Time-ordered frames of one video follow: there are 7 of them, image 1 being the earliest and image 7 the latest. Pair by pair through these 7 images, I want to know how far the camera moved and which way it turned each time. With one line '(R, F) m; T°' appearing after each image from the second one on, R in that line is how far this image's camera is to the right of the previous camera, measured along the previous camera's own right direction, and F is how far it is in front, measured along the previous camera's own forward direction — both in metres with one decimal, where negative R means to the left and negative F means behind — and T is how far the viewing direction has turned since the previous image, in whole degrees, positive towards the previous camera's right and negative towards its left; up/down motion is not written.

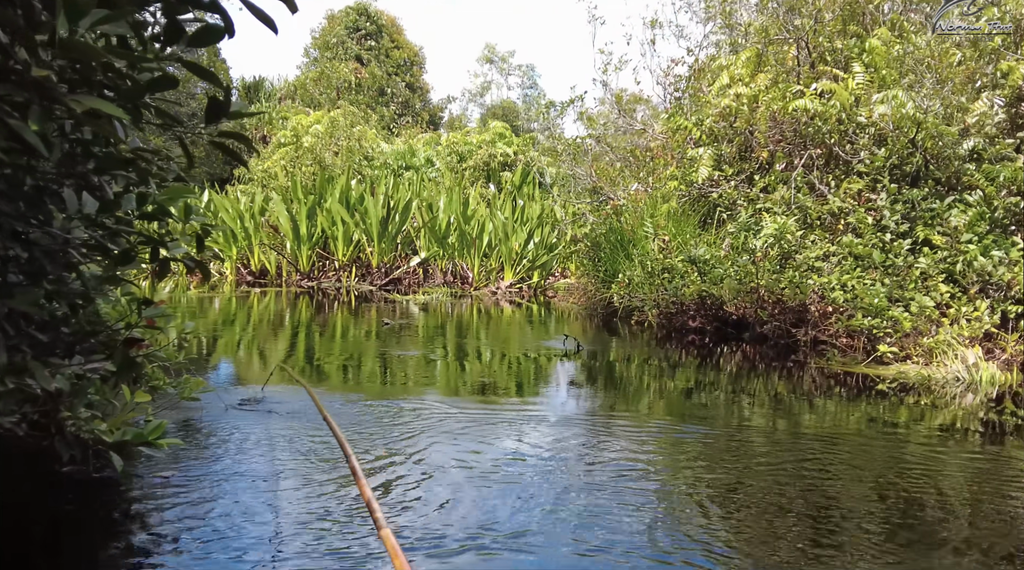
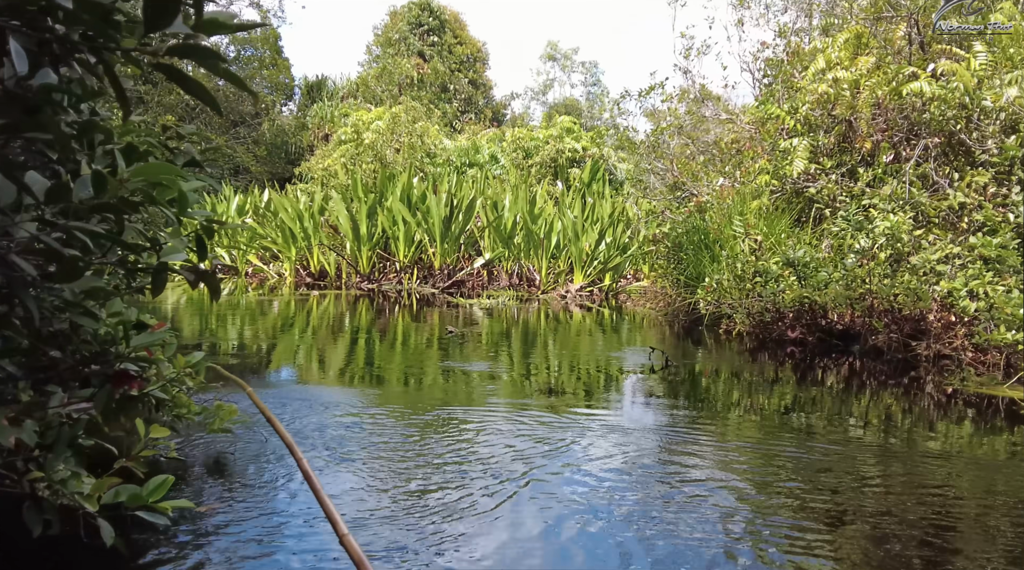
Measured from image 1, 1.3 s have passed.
(-0.1, +0.5) m; -3°
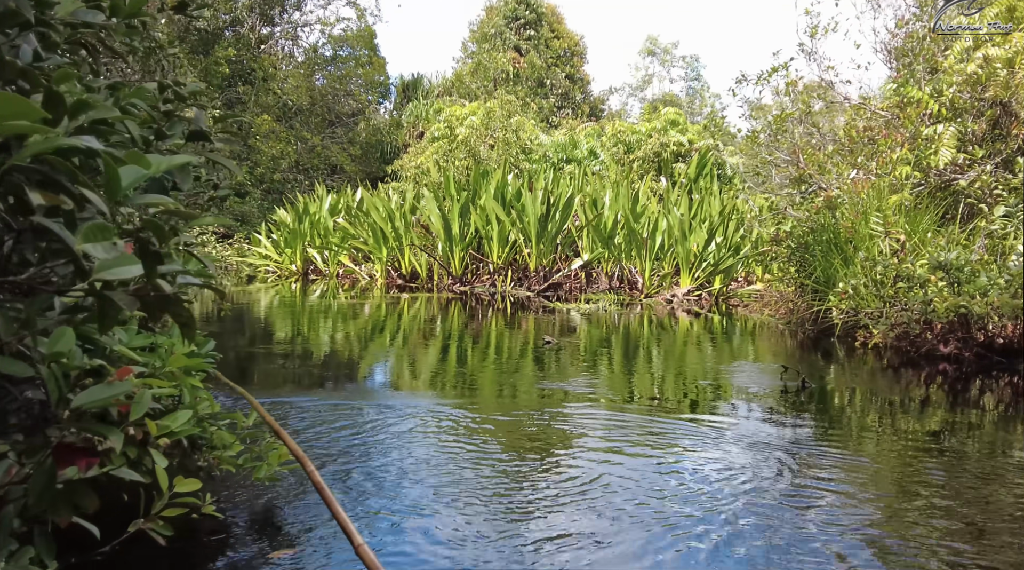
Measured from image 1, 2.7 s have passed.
(0.0, +0.5) m; -5°
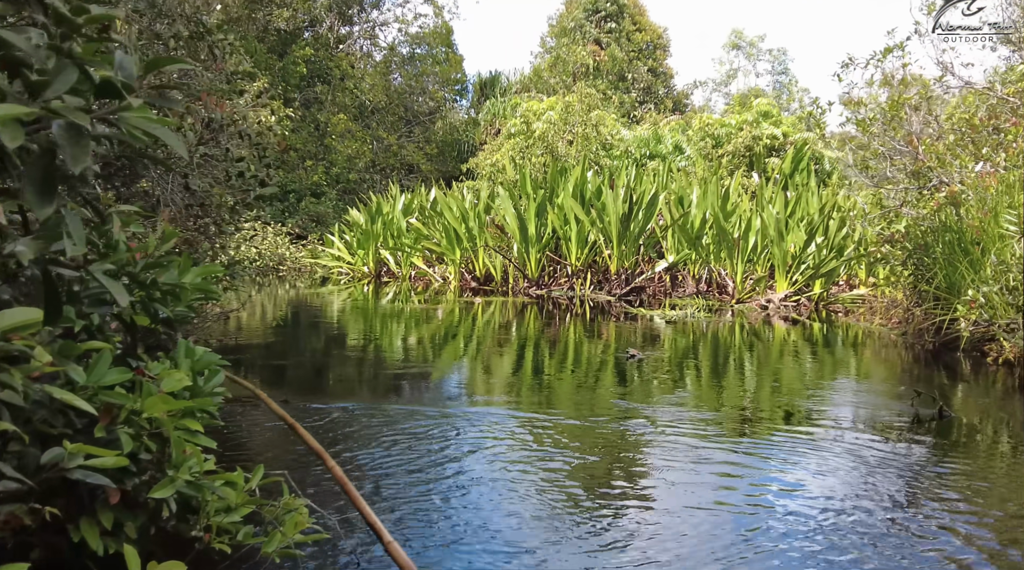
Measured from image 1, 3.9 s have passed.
(0.0, +0.5) m; -5°
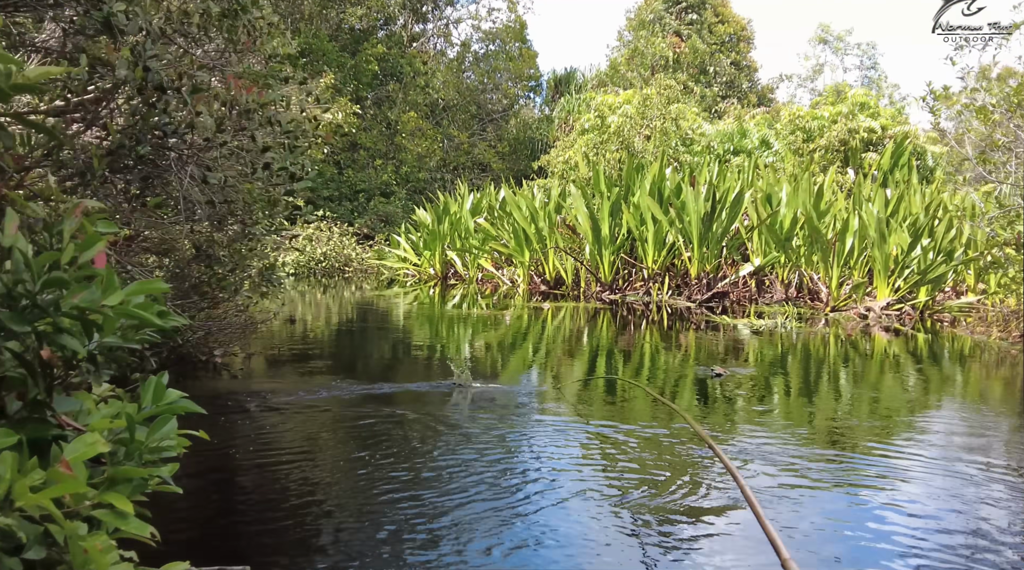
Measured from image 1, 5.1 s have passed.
(0.0, +0.5) m; -4°
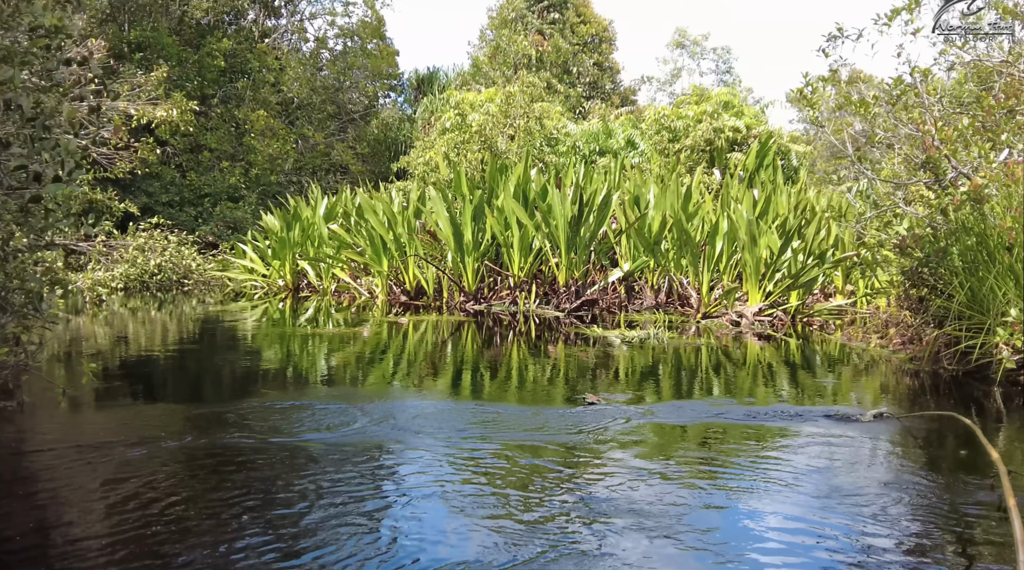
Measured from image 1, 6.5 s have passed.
(+0.1, +0.5) m; +7°
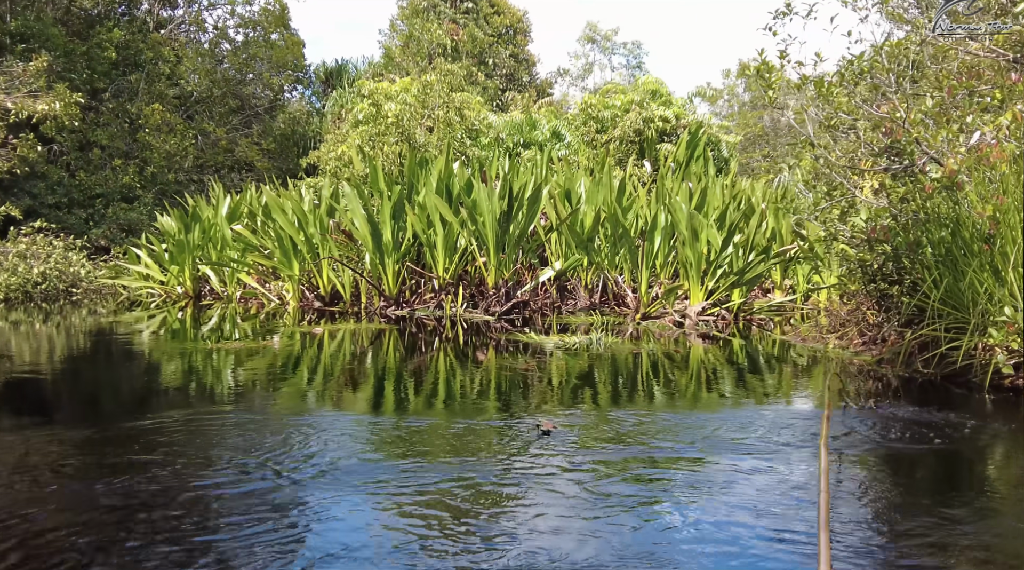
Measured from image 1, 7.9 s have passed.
(-0.1, +0.5) m; +5°
